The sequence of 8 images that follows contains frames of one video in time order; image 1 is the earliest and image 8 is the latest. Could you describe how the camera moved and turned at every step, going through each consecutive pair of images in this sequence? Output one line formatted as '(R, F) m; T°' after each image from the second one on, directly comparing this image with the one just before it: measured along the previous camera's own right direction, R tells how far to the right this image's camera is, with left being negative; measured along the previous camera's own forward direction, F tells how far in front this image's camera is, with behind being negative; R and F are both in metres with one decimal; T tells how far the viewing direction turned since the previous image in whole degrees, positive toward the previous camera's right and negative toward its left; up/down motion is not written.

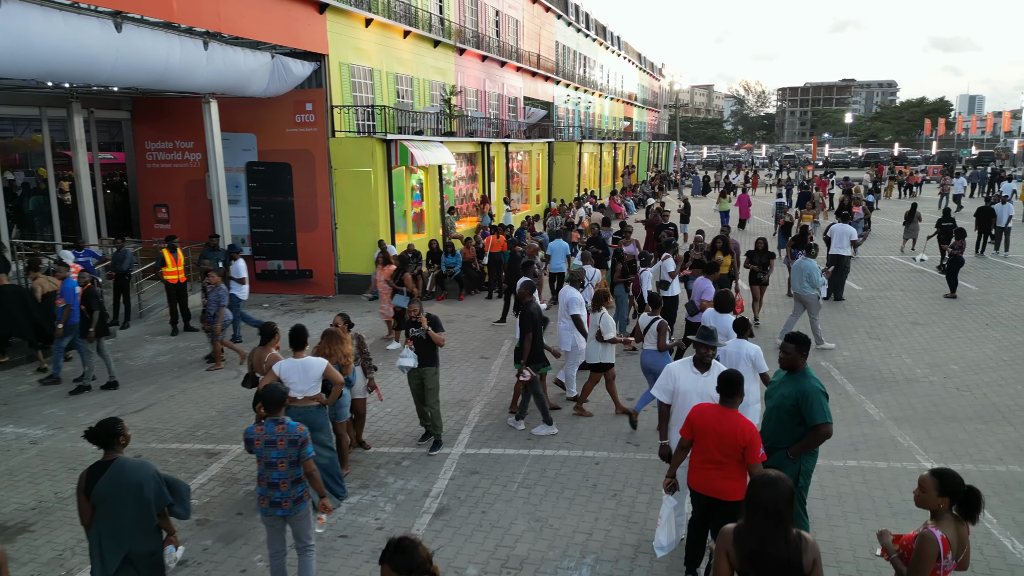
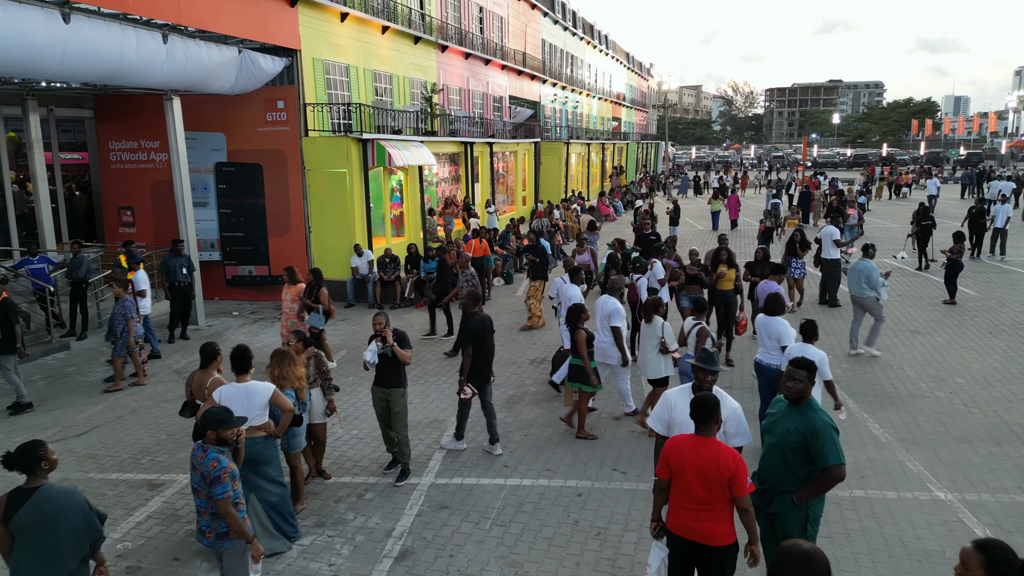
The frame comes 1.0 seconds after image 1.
(+0.2, +0.7) m; +1°
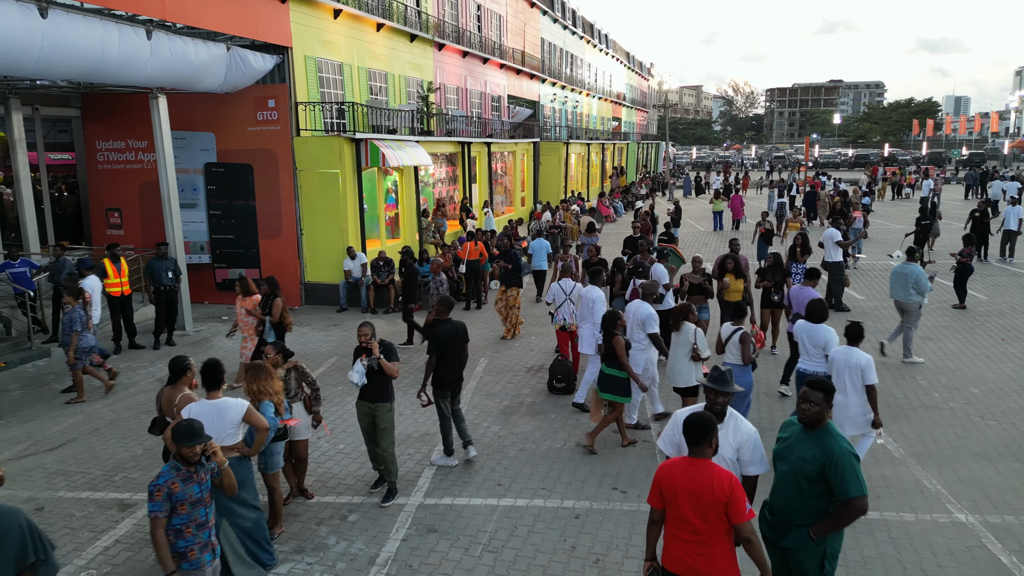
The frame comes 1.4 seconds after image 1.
(+0.1, +0.4) m; 0°
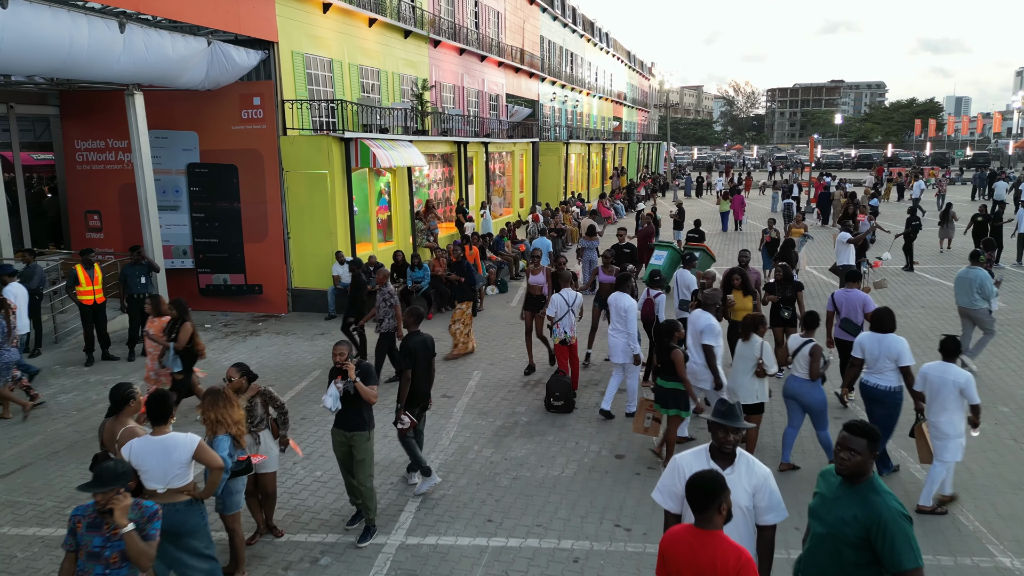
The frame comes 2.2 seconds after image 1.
(+0.1, +0.7) m; 0°
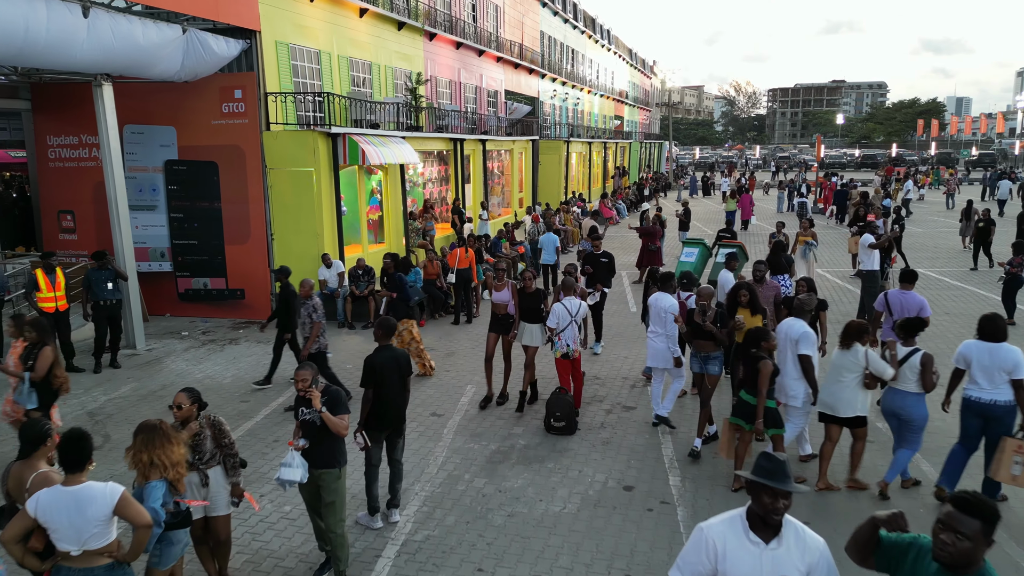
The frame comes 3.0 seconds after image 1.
(0.0, +0.9) m; 0°
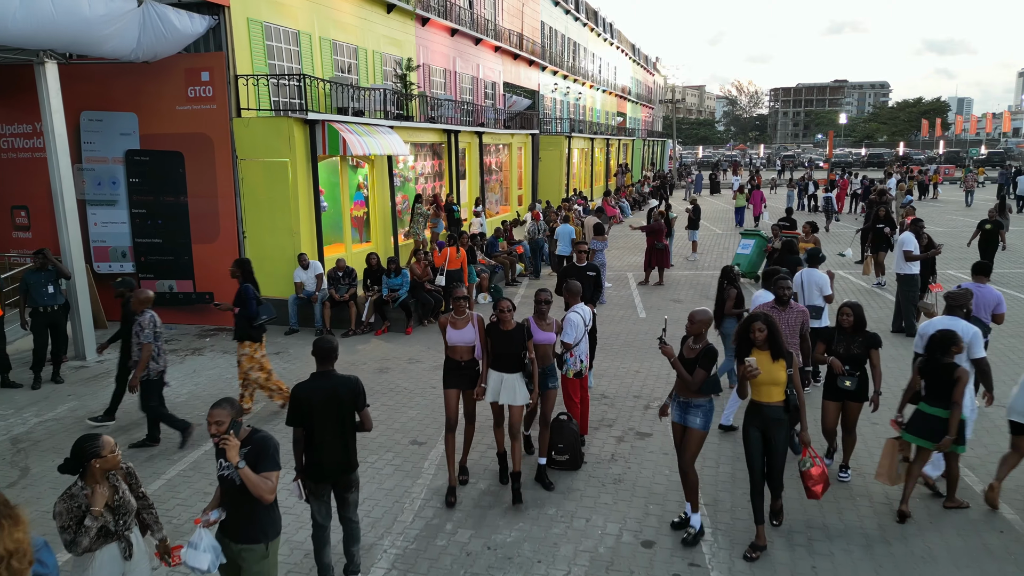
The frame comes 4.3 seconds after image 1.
(+0.1, +1.3) m; 0°
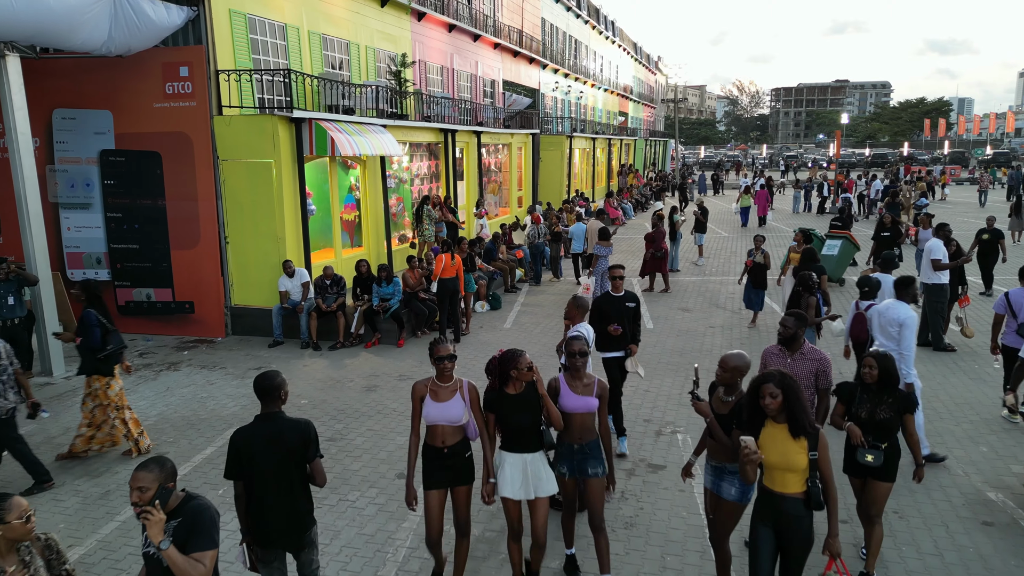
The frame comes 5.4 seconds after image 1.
(0.0, +0.7) m; 0°
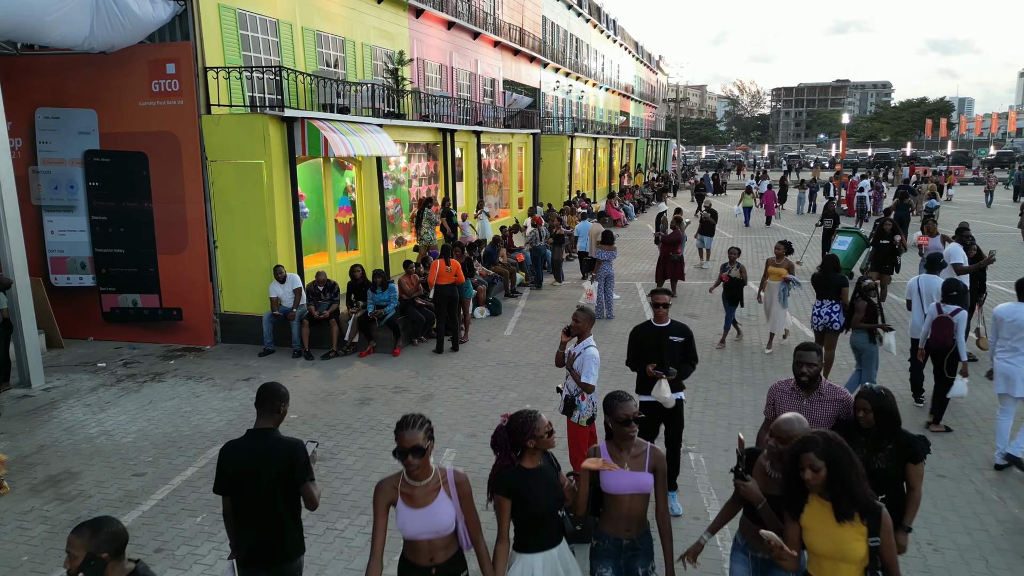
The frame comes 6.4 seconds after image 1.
(0.0, +0.5) m; 0°
